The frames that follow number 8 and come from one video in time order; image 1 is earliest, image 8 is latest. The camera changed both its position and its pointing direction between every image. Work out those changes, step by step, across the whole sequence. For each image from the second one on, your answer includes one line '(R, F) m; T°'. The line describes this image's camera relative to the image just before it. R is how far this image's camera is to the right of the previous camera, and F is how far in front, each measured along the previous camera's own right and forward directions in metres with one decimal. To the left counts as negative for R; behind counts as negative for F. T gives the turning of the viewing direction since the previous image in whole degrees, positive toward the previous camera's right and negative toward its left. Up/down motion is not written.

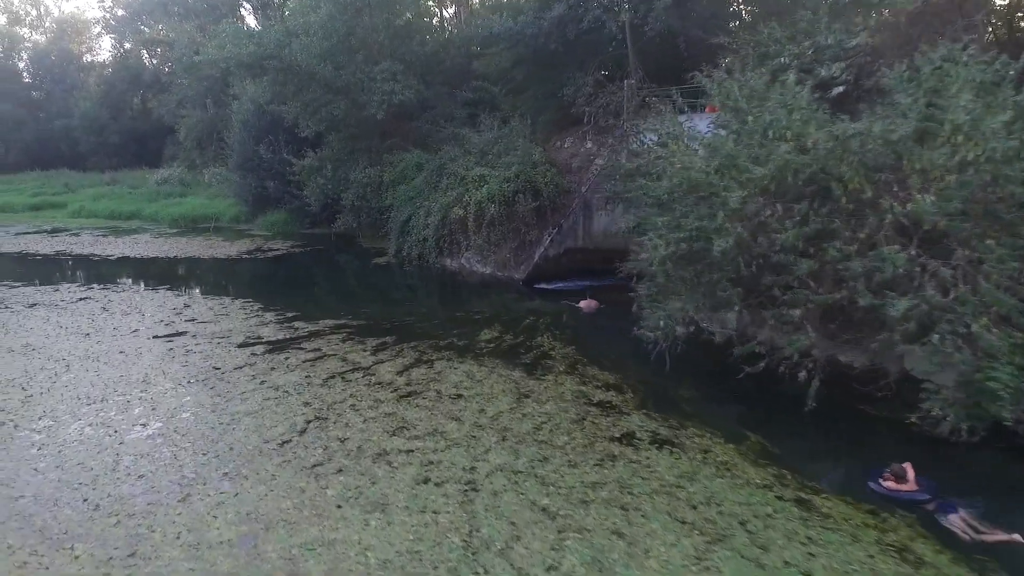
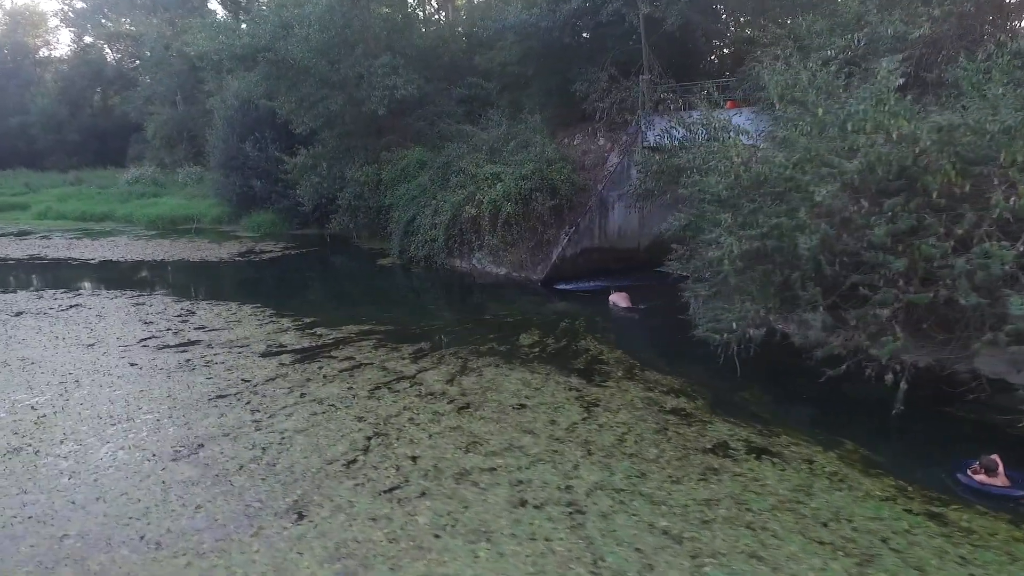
(-1.2, +0.5) m; +3°
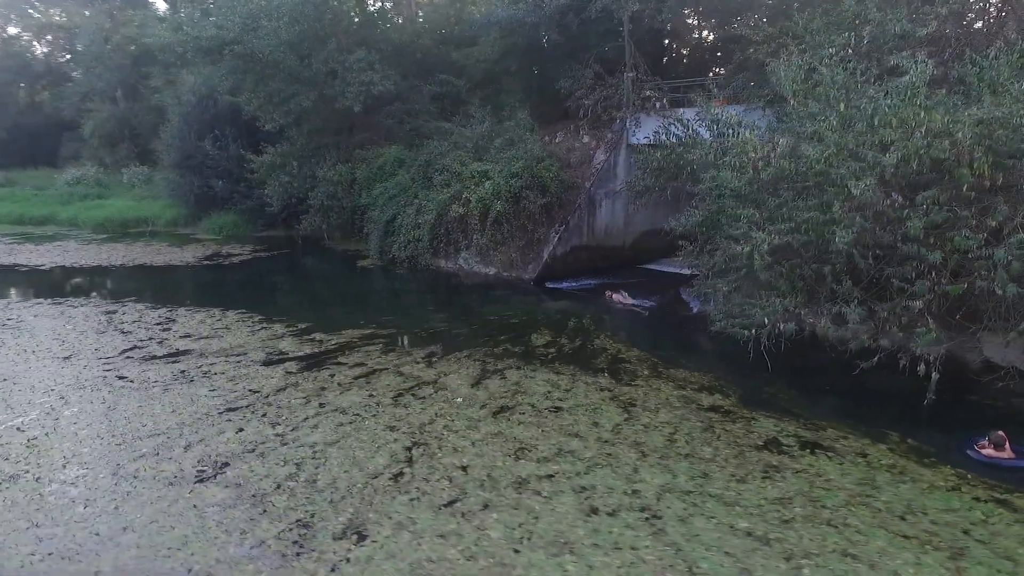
(-1.0, +0.3) m; +5°
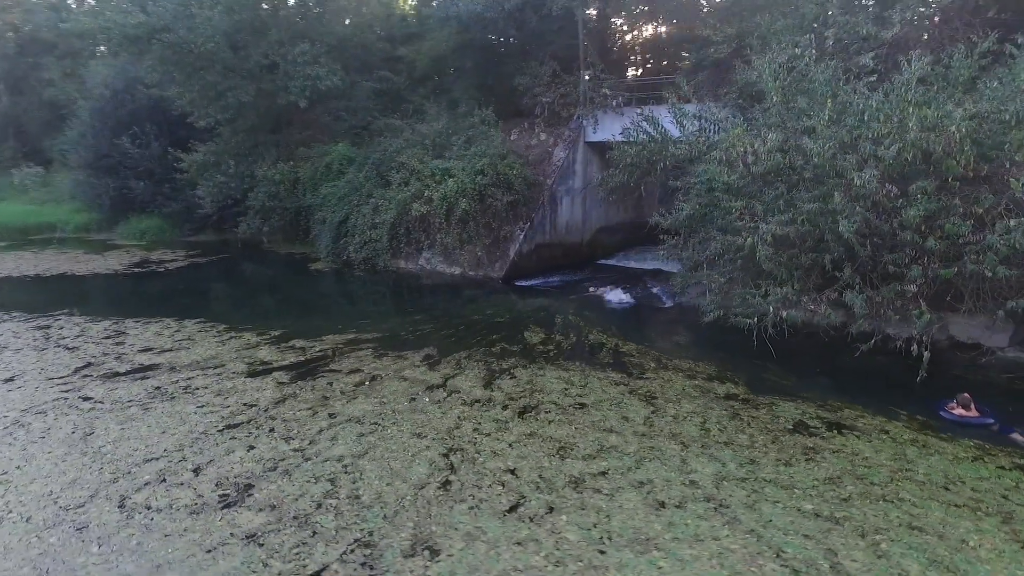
(-1.2, +0.3) m; +8°
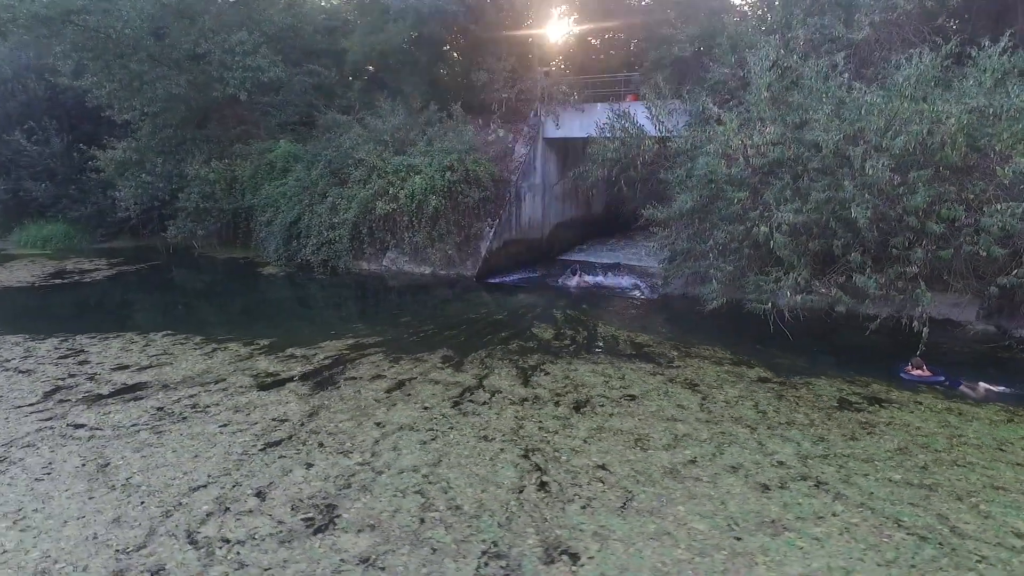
(-1.6, +0.3) m; +9°
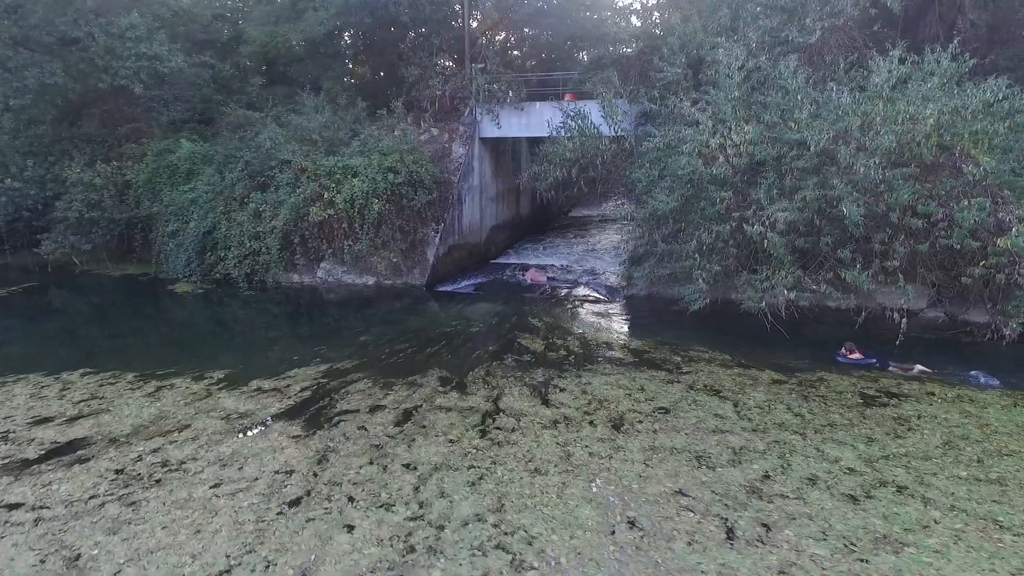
(-1.4, +0.8) m; +11°
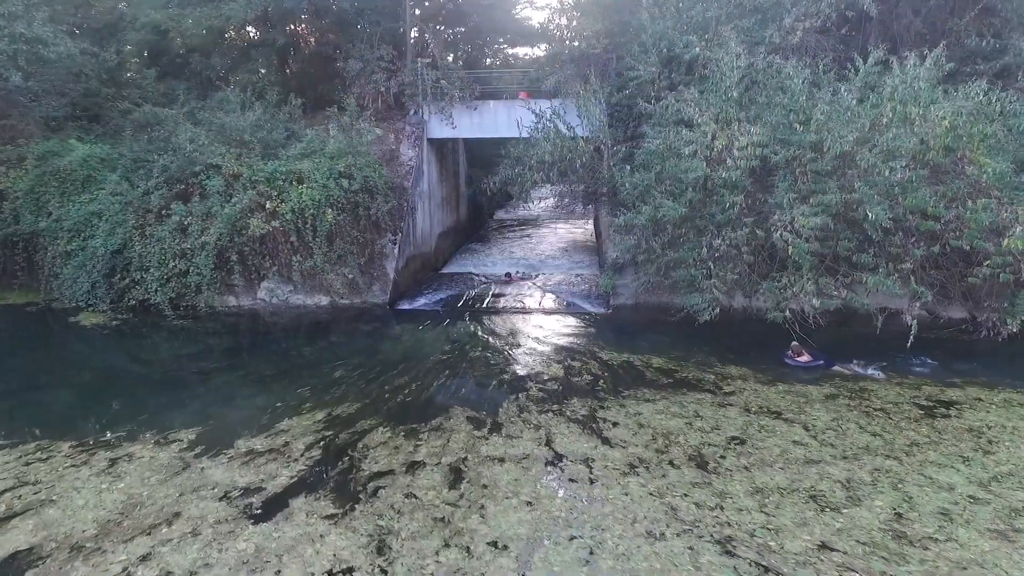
(-1.5, +1.1) m; +10°
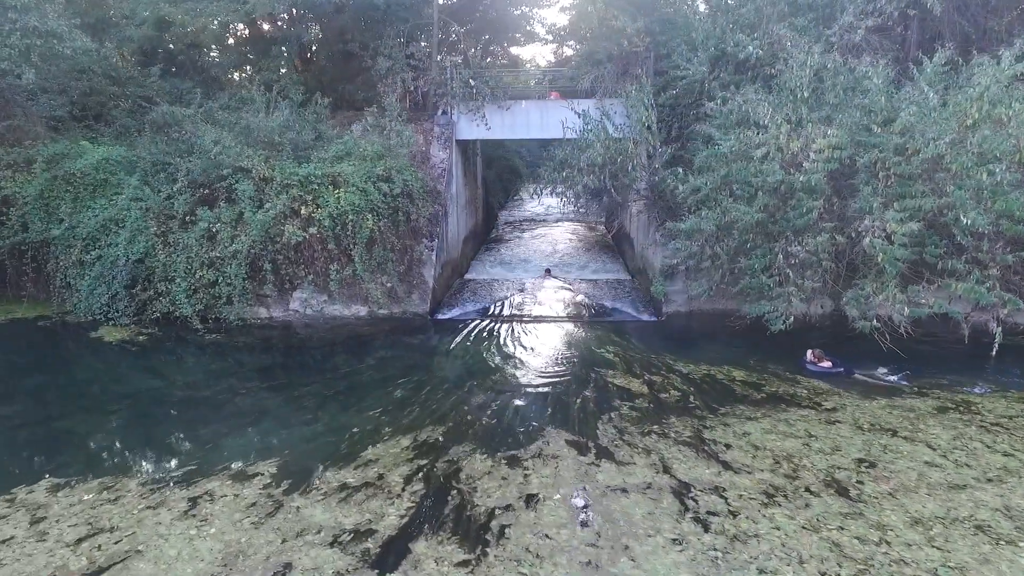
(-1.2, +0.5) m; +2°
